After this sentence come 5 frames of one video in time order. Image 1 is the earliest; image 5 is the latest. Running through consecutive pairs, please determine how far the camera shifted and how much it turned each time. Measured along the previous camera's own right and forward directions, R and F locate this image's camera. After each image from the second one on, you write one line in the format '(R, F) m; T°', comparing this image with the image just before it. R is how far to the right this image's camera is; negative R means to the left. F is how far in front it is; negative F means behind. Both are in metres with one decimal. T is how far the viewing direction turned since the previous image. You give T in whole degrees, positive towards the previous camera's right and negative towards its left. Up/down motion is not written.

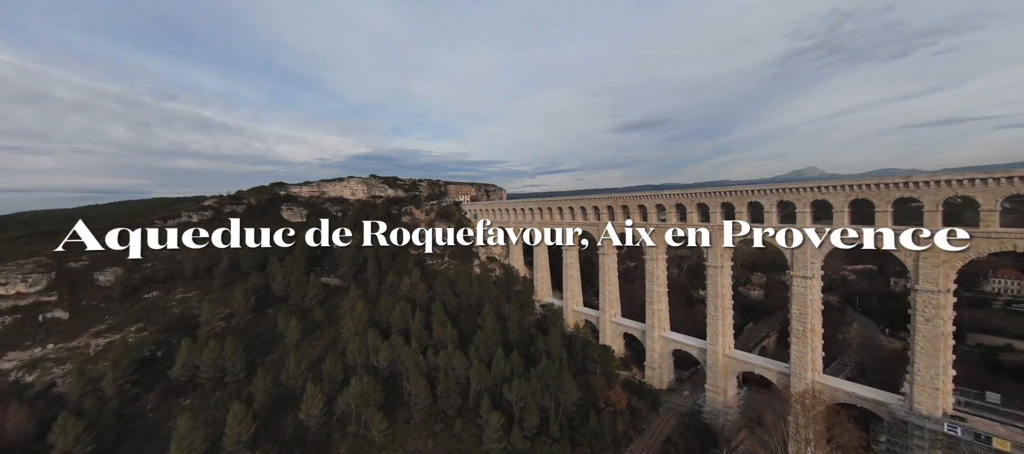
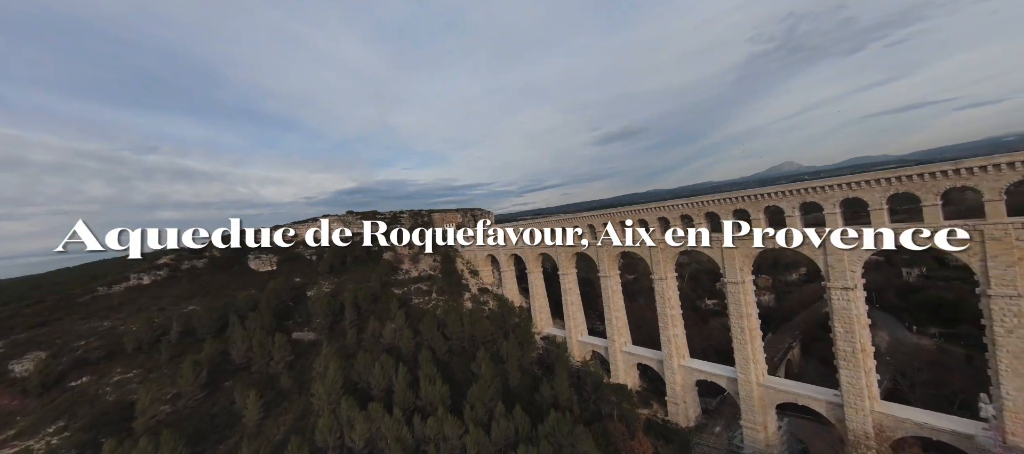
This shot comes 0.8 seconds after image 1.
(+0.2, +2.5) m; +2°
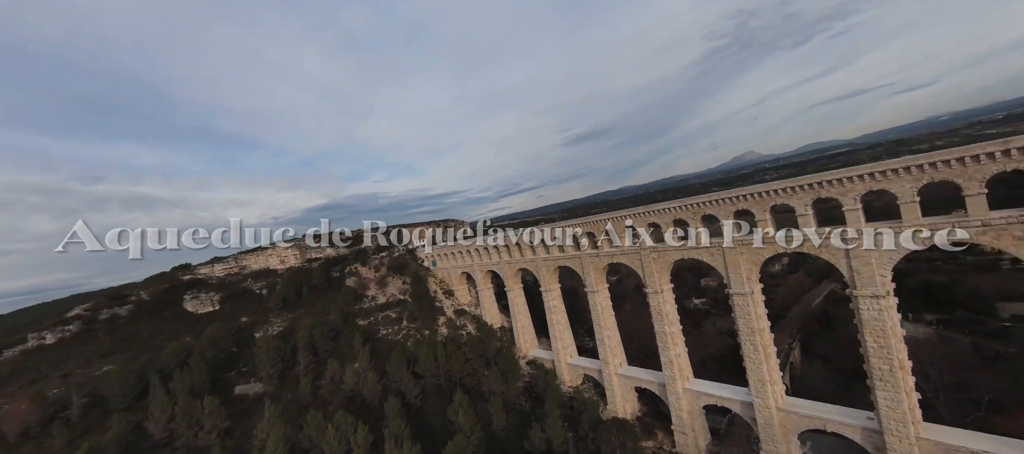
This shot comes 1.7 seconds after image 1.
(+0.4, +2.7) m; +4°
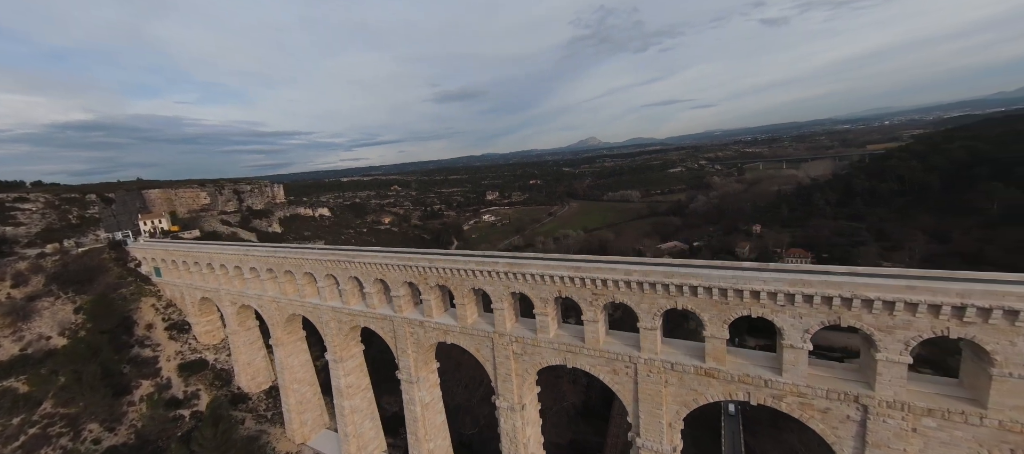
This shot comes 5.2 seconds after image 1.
(+3.2, +9.0) m; +23°
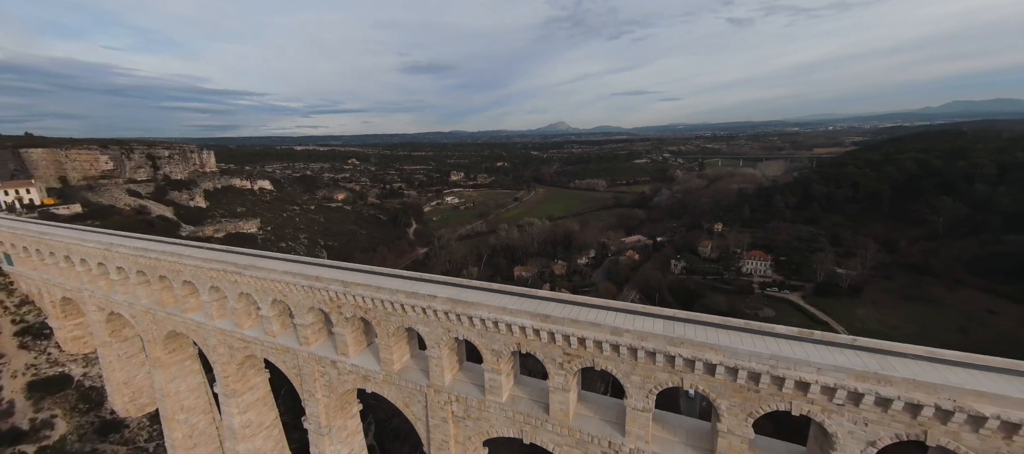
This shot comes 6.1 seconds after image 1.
(+0.4, +2.6) m; +6°
